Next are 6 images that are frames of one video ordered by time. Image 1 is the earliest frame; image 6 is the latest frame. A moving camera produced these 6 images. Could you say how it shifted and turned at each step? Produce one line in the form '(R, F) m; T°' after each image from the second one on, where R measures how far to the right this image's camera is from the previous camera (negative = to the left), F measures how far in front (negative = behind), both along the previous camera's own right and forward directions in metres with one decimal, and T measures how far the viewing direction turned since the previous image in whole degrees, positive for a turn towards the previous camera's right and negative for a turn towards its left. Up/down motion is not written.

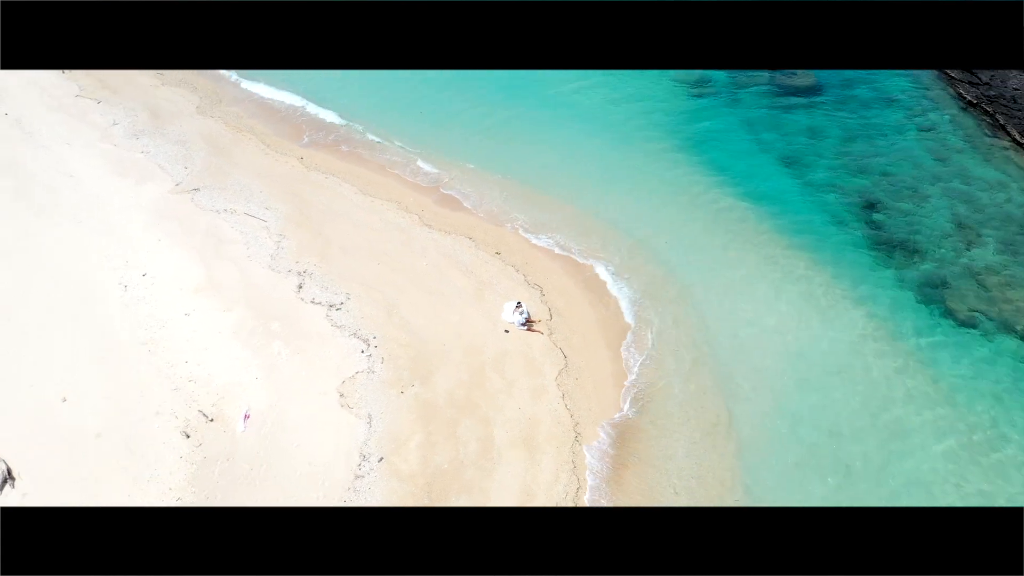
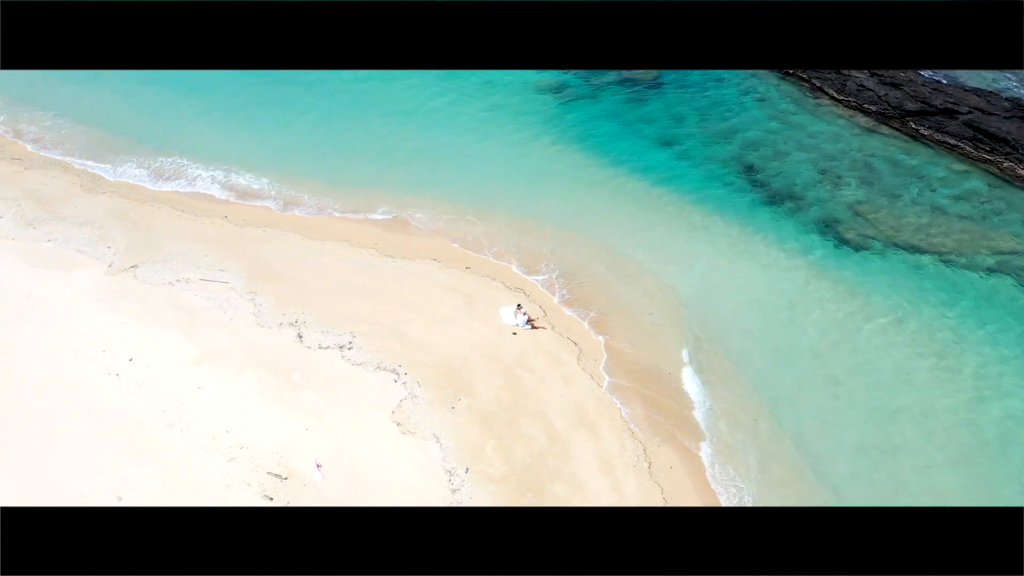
(-5.3, -0.4) m; +16°
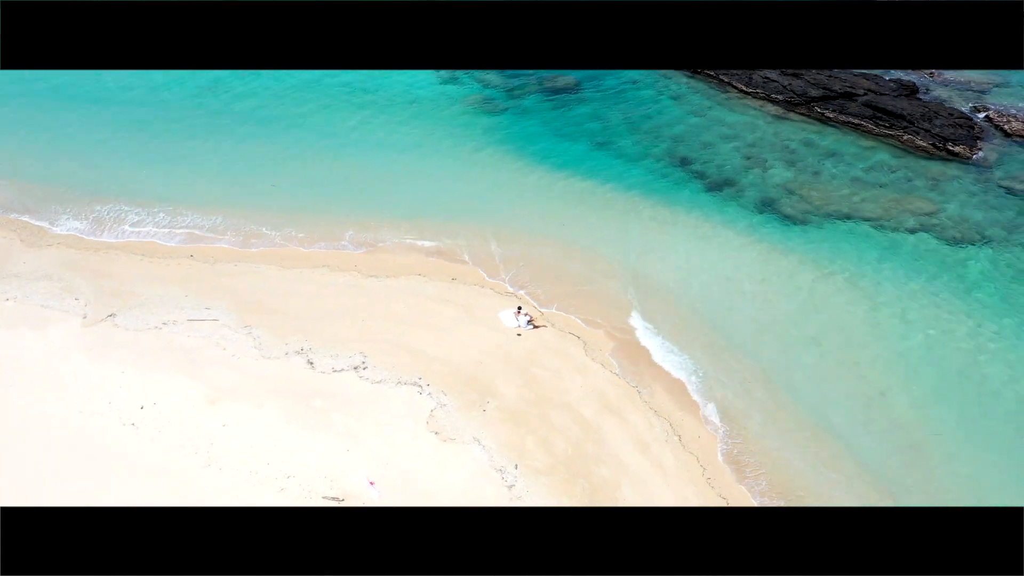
(-3.1, -0.3) m; +9°
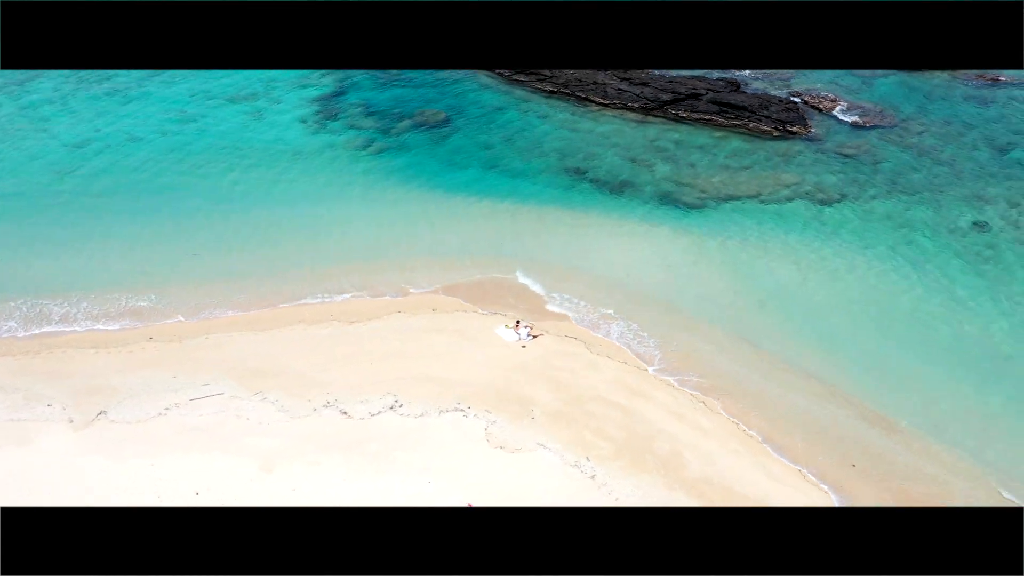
(-5.5, -0.3) m; +16°
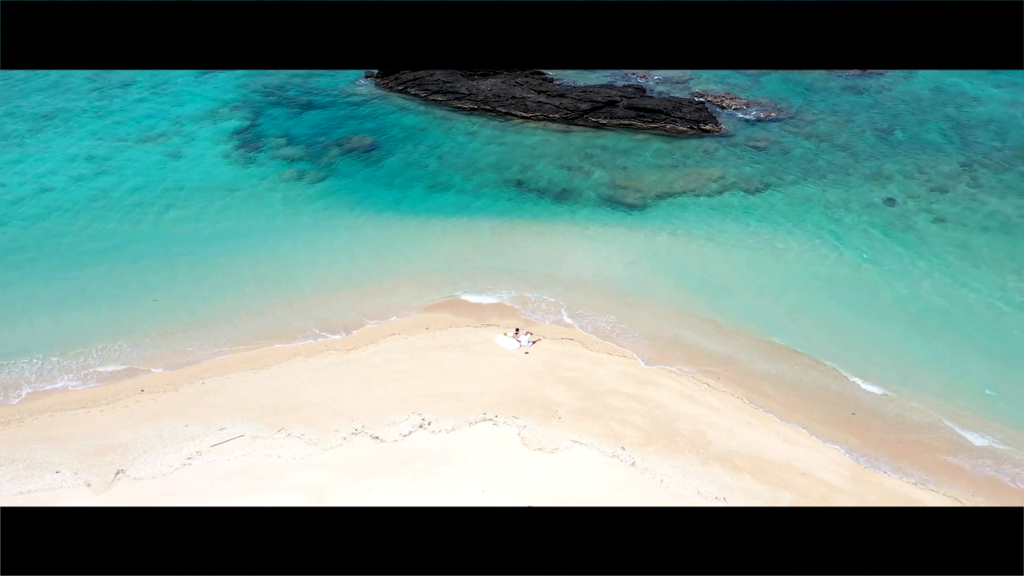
(-3.5, -0.3) m; +9°
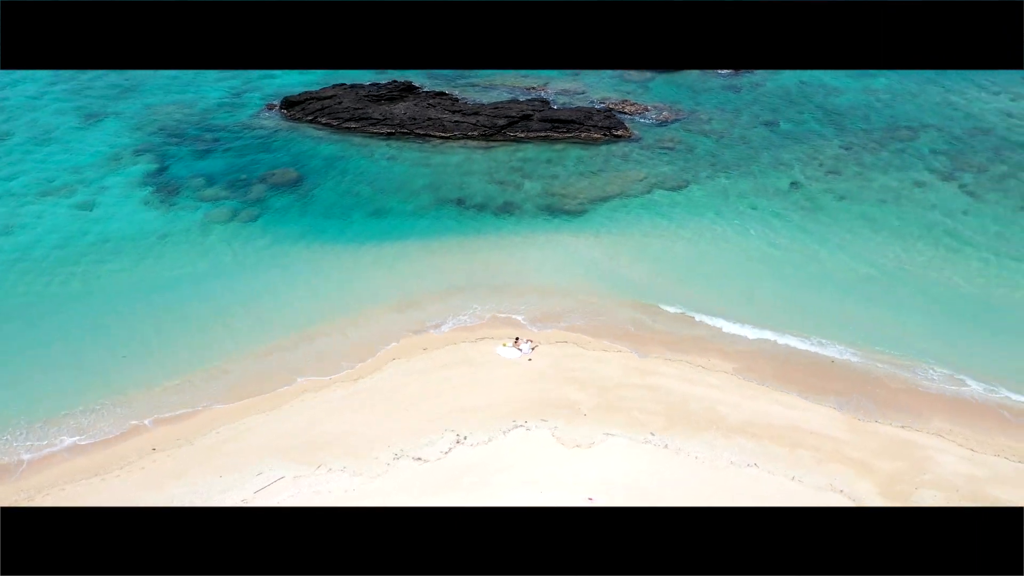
(-3.9, -0.4) m; +10°
